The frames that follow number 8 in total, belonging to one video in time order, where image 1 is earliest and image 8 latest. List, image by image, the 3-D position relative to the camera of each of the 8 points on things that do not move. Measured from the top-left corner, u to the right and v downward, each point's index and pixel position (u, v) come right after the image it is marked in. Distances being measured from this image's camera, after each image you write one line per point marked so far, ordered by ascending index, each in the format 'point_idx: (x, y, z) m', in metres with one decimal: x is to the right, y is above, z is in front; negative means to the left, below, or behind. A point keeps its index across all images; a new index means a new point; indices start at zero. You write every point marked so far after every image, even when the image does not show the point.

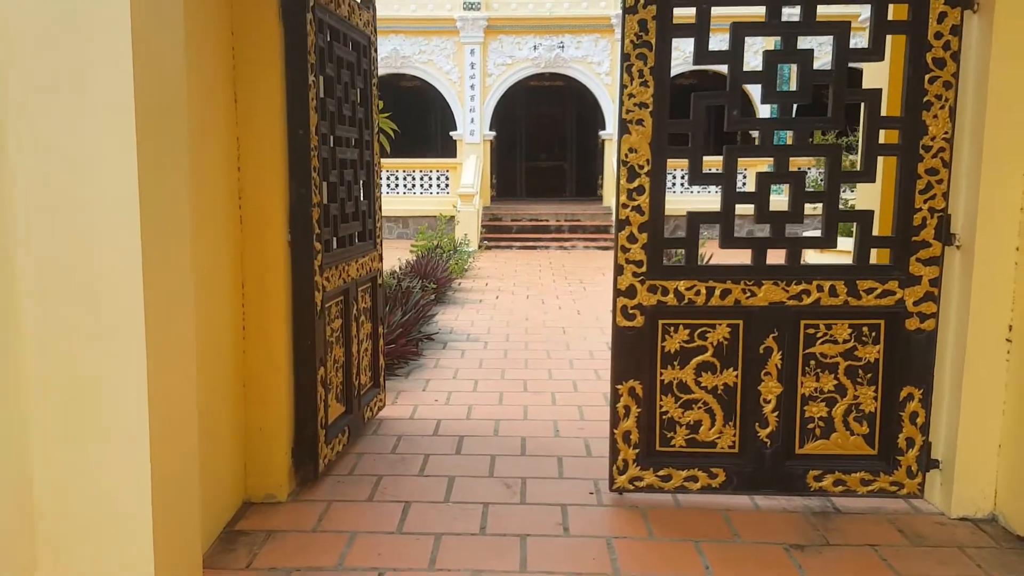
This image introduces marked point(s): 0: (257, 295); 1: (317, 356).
0: (-0.9, 0.0, +2.9) m
1: (-0.7, -0.3, +3.0) m
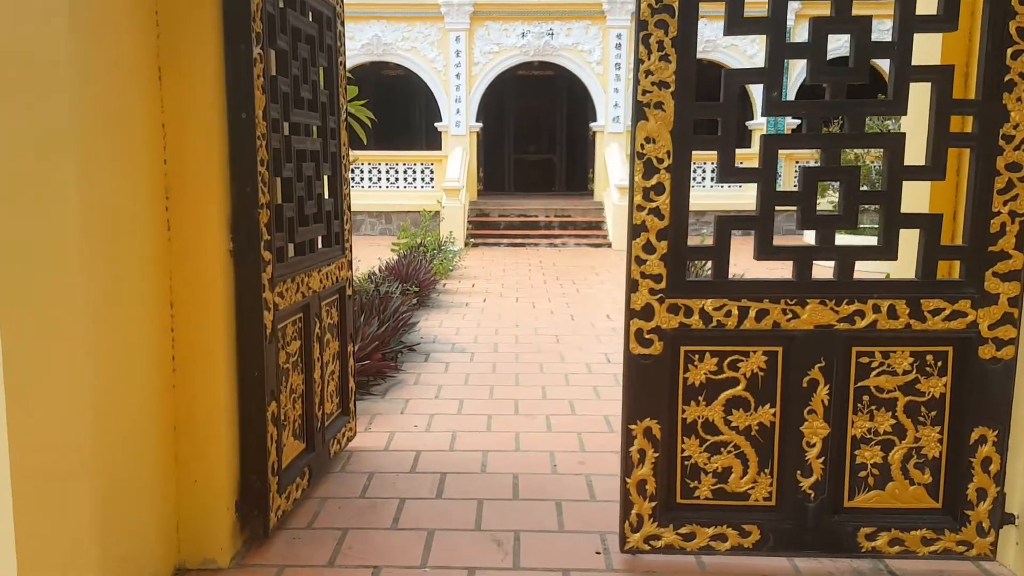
0: (-0.9, -0.1, +2.4) m
1: (-0.7, -0.3, +2.5) m
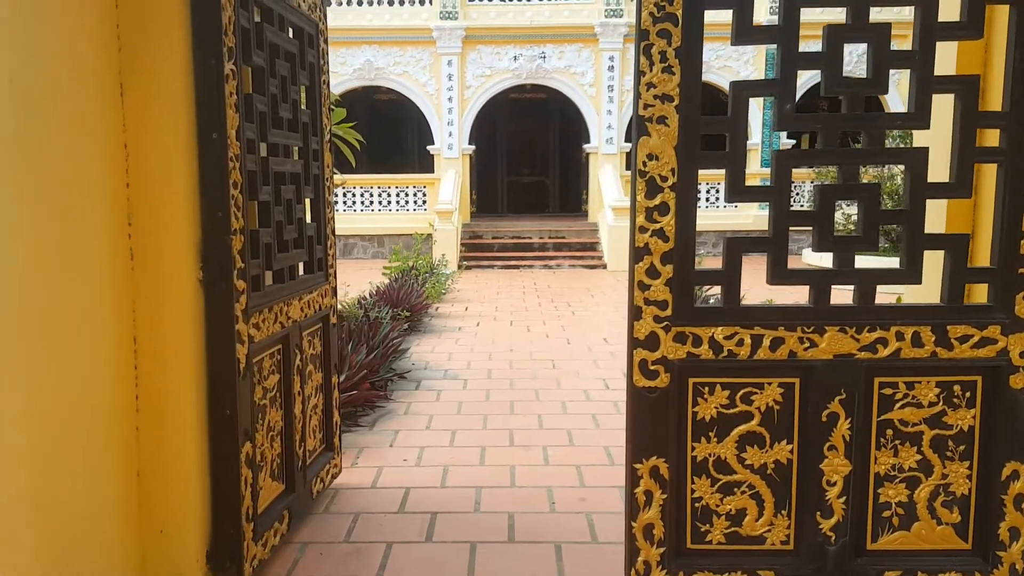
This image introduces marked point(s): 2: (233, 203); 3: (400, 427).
0: (-0.9, -0.2, +2.2) m
1: (-0.8, -0.4, +2.3) m
2: (-0.8, +0.2, +2.3) m
3: (-0.5, -0.7, +4.0) m
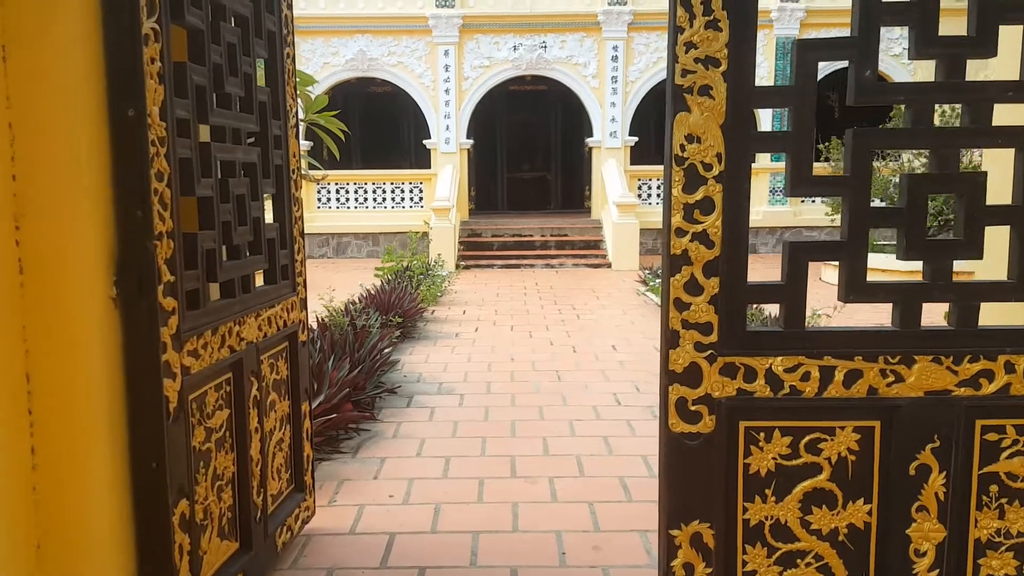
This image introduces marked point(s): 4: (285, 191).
0: (-0.9, -0.2, +1.7) m
1: (-0.7, -0.4, +1.8) m
2: (-0.8, +0.2, +1.8) m
3: (-0.5, -0.7, +3.5) m
4: (-0.7, +0.3, +2.6) m
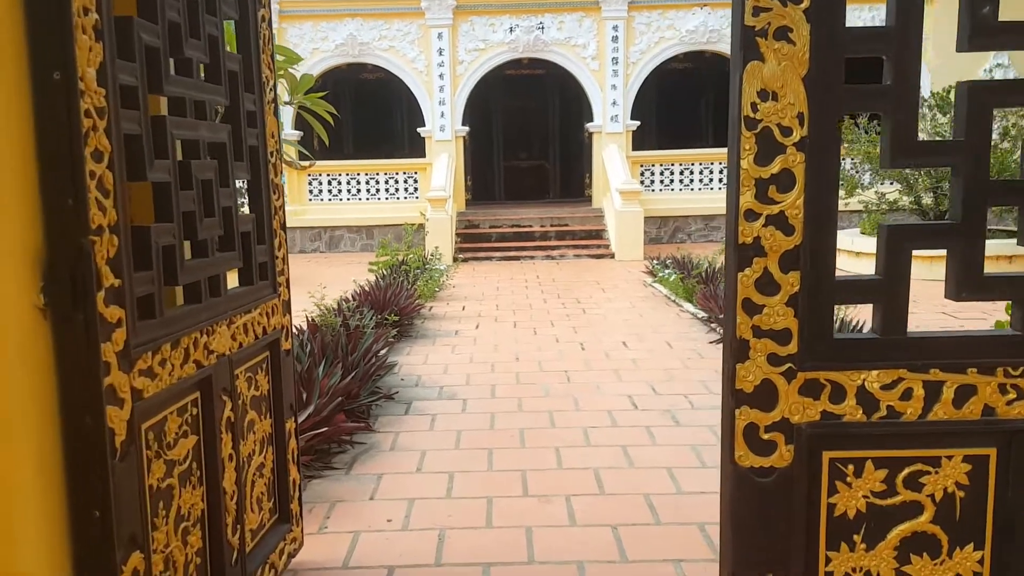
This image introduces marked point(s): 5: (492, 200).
0: (-0.9, -0.2, +1.3) m
1: (-0.7, -0.4, +1.5) m
2: (-0.7, +0.2, +1.5) m
3: (-0.5, -0.7, +3.2) m
4: (-0.7, +0.3, +2.2) m
5: (-0.3, +1.5, +14.0) m
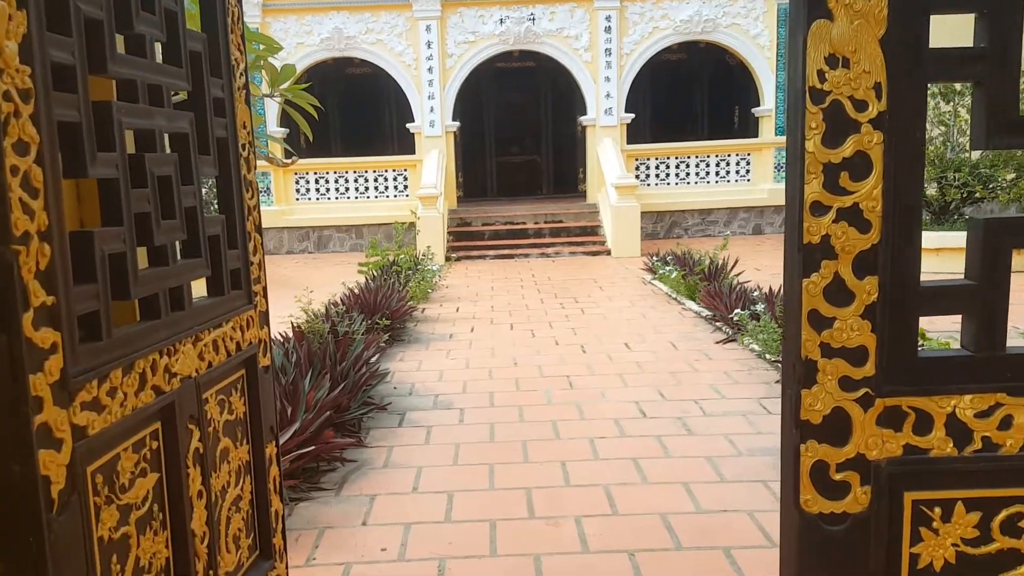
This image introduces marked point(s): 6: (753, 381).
0: (-0.9, -0.3, +1.1) m
1: (-0.7, -0.5, +1.2) m
2: (-0.7, +0.2, +1.2) m
3: (-0.5, -0.7, +2.9) m
4: (-0.7, +0.3, +2.0) m
5: (-0.5, +1.5, +13.7) m
6: (+1.2, -0.5, +4.1) m
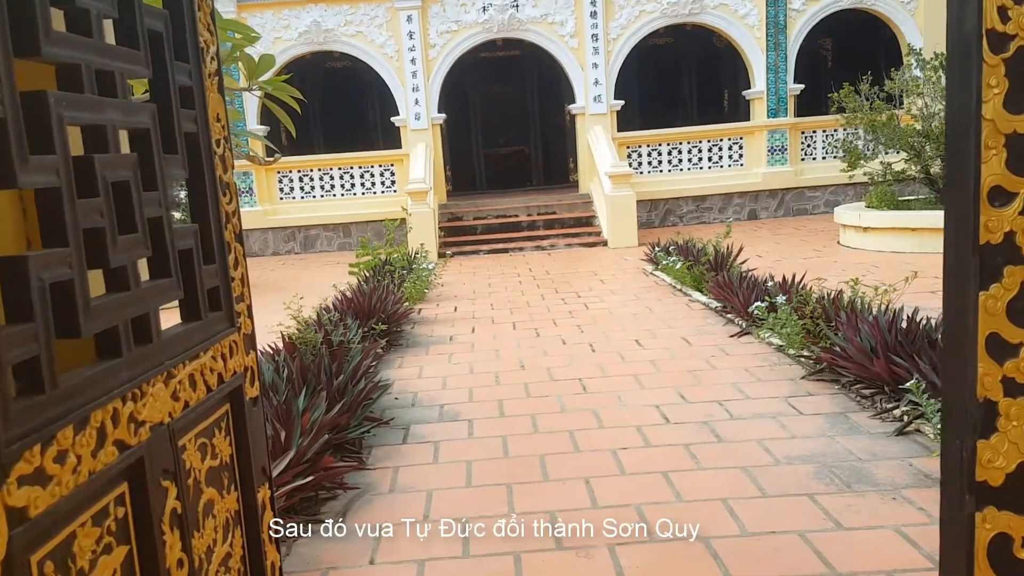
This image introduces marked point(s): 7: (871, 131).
0: (-0.8, -0.3, +0.8) m
1: (-0.6, -0.5, +0.9) m
2: (-0.7, +0.1, +0.9) m
3: (-0.4, -0.7, +2.6) m
4: (-0.6, +0.2, +1.7) m
5: (-0.6, +1.6, +13.4) m
6: (+1.2, -0.4, +3.9) m
7: (+3.5, +1.5, +8.0) m
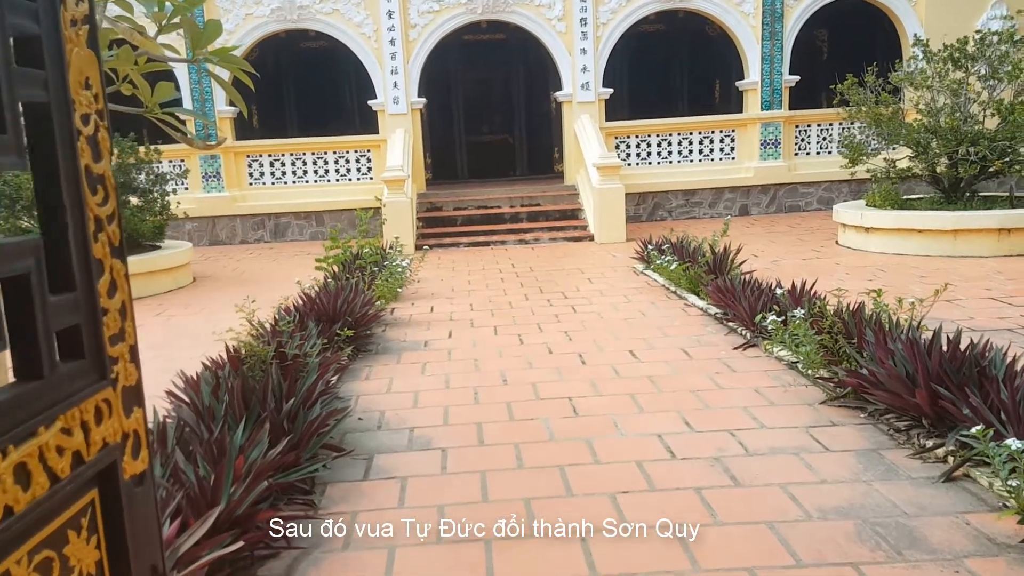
0: (-0.8, -0.4, +0.3) m
1: (-0.6, -0.6, +0.4) m
2: (-0.7, 0.0, +0.4) m
3: (-0.5, -0.8, +2.1) m
4: (-0.6, +0.2, +1.2) m
5: (-0.9, +1.7, +12.9) m
6: (+1.2, -0.5, +3.4) m
7: (+3.3, +1.5, +7.6) m
